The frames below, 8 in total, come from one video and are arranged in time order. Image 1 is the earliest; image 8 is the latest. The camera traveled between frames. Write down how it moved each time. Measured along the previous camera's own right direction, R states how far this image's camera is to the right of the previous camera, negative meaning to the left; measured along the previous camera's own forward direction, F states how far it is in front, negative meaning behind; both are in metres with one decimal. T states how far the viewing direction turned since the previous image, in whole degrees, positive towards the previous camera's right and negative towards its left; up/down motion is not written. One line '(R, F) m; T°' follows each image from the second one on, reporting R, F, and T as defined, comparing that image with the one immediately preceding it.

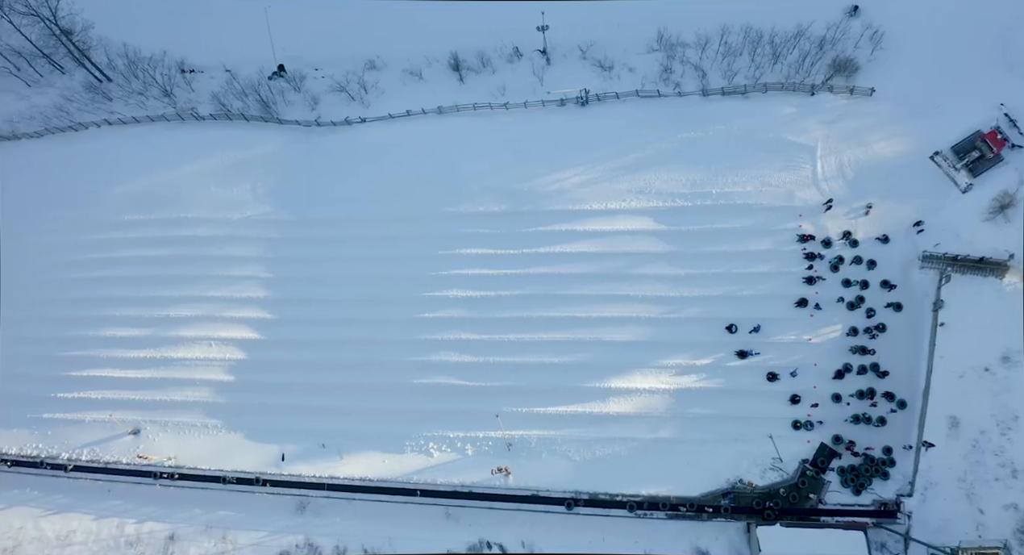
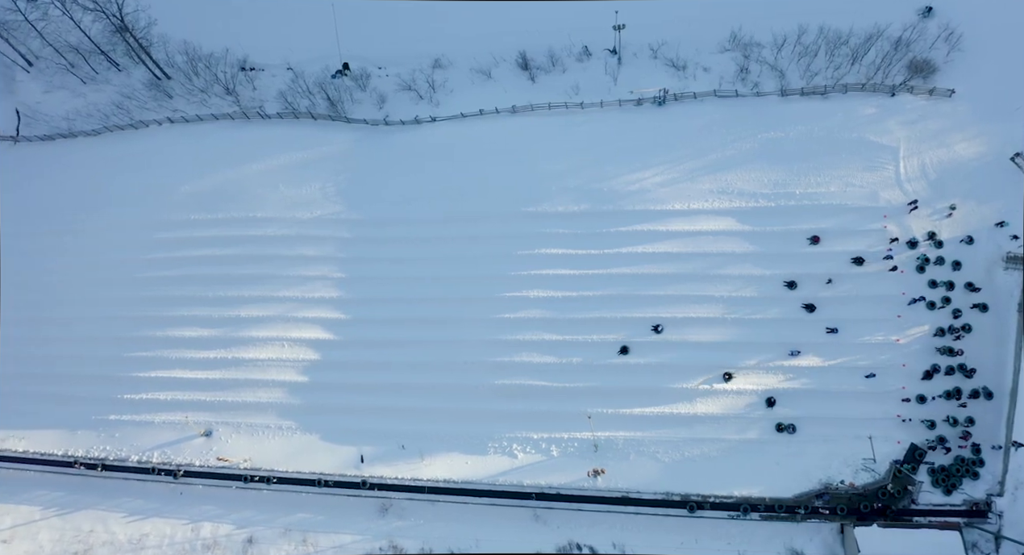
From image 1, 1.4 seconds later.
(-3.6, +0.1) m; +1°
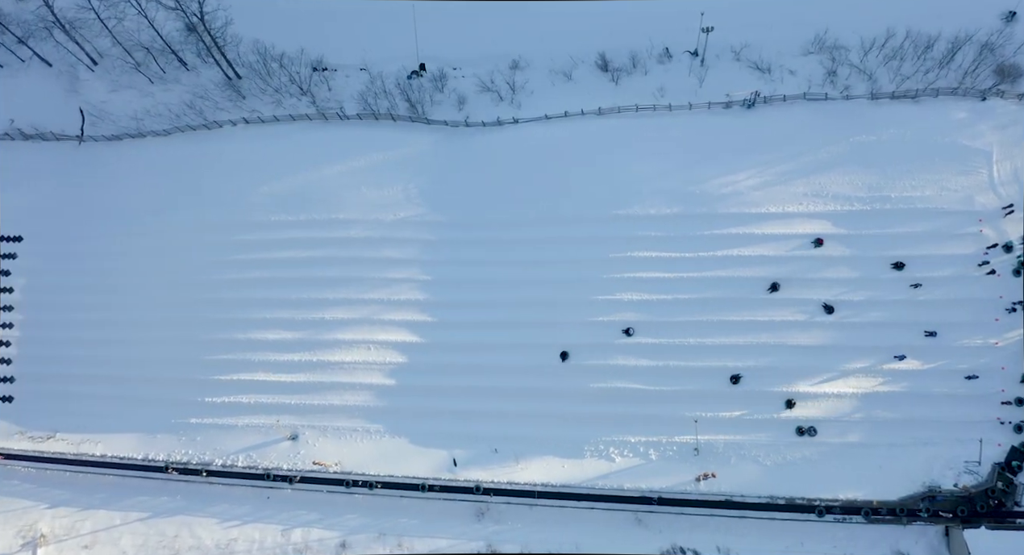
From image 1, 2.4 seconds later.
(-4.1, +0.1) m; +1°
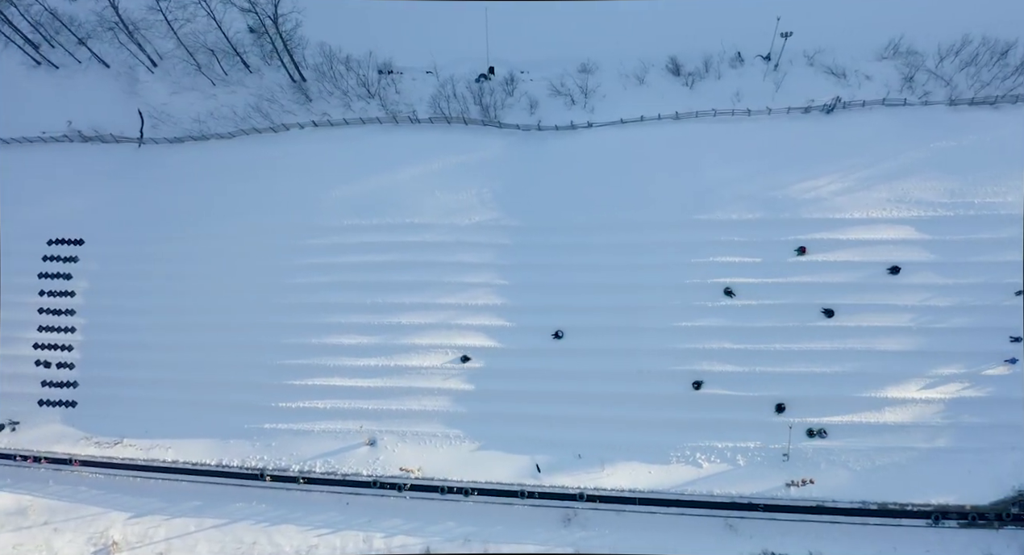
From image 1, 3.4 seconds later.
(-3.6, +0.1) m; 0°
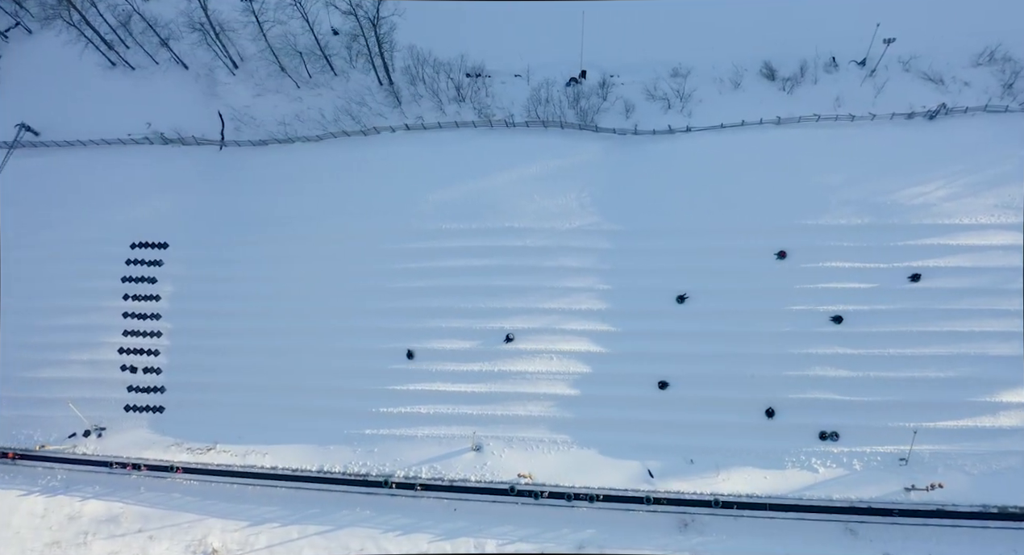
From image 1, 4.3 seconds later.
(-4.9, +0.1) m; +1°
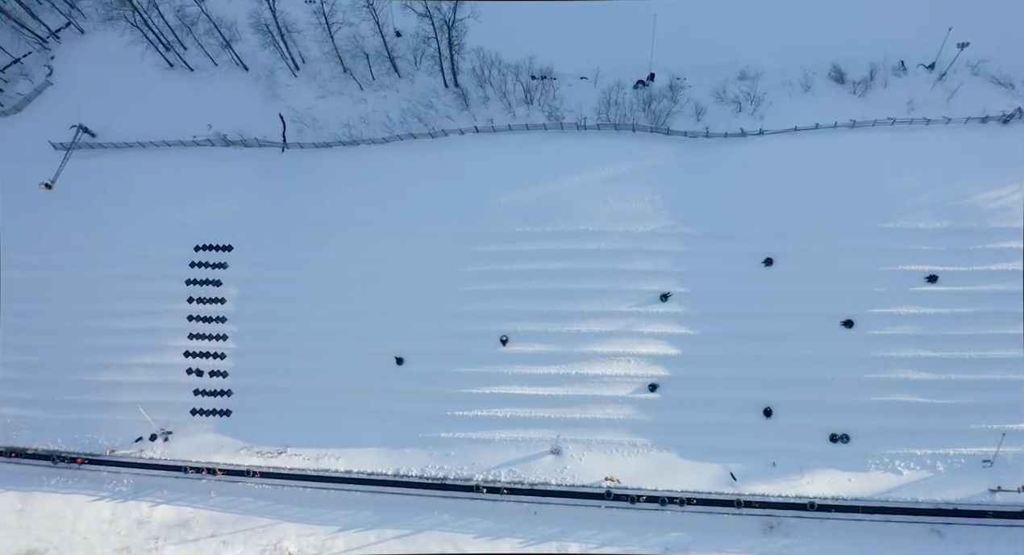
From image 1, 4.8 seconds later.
(-3.6, 0.0) m; 0°
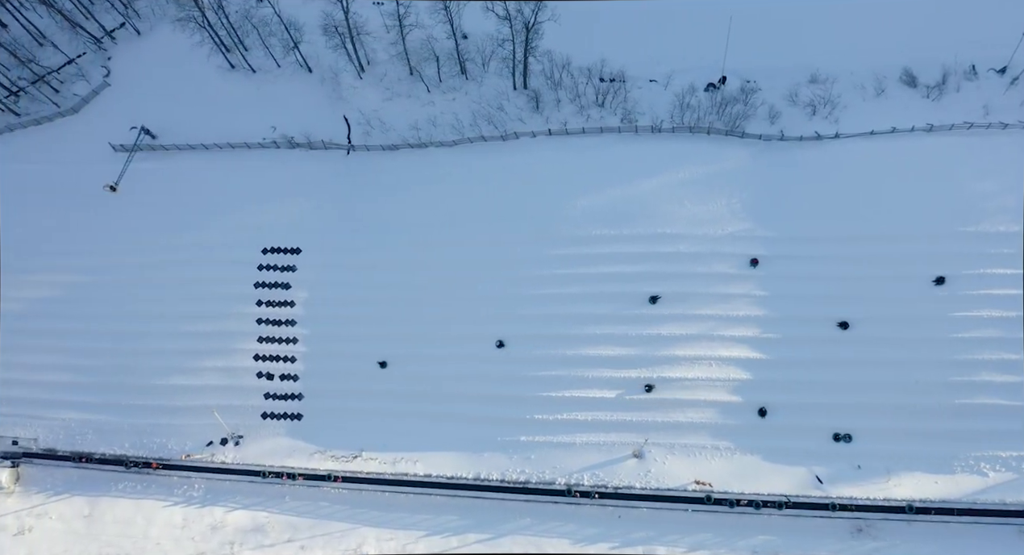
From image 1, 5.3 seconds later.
(-3.8, +0.1) m; 0°
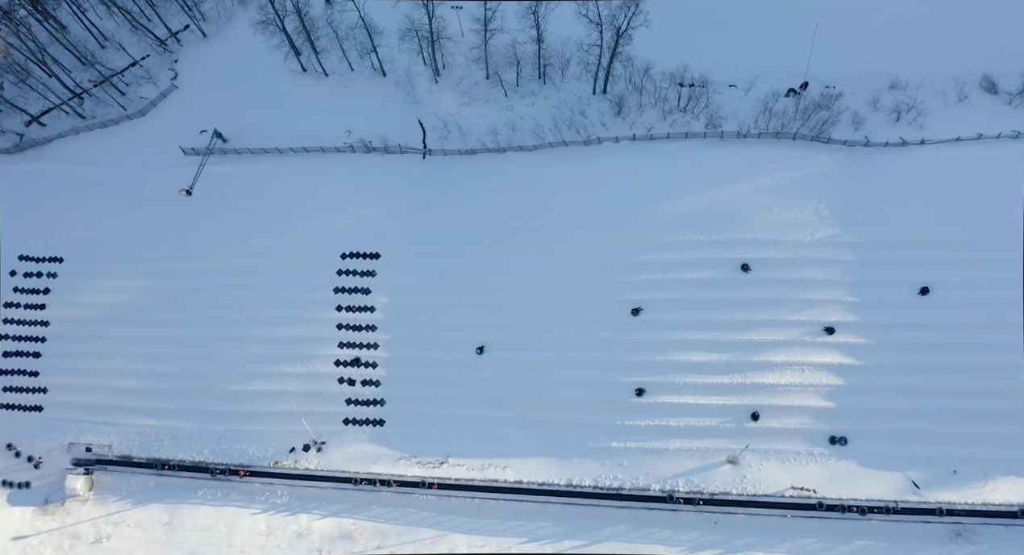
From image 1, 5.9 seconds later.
(-4.3, +0.1) m; +1°
